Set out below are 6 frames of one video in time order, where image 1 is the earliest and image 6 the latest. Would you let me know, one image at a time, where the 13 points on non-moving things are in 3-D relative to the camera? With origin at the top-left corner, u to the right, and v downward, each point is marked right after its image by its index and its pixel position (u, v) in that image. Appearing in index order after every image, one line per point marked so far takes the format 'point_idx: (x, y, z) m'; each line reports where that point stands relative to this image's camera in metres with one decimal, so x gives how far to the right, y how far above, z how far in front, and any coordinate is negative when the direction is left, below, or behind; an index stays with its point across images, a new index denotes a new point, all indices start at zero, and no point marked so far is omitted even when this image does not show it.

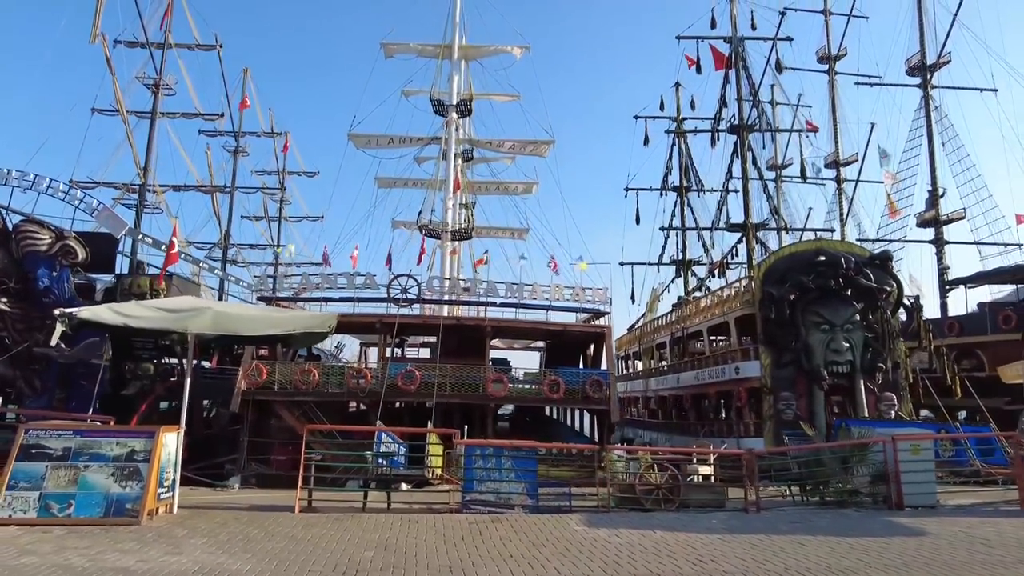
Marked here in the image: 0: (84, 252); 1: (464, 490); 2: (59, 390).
0: (-13.5, +1.2, +19.6) m
1: (-0.6, -3.0, +9.2) m
2: (-14.4, -3.2, +19.5) m
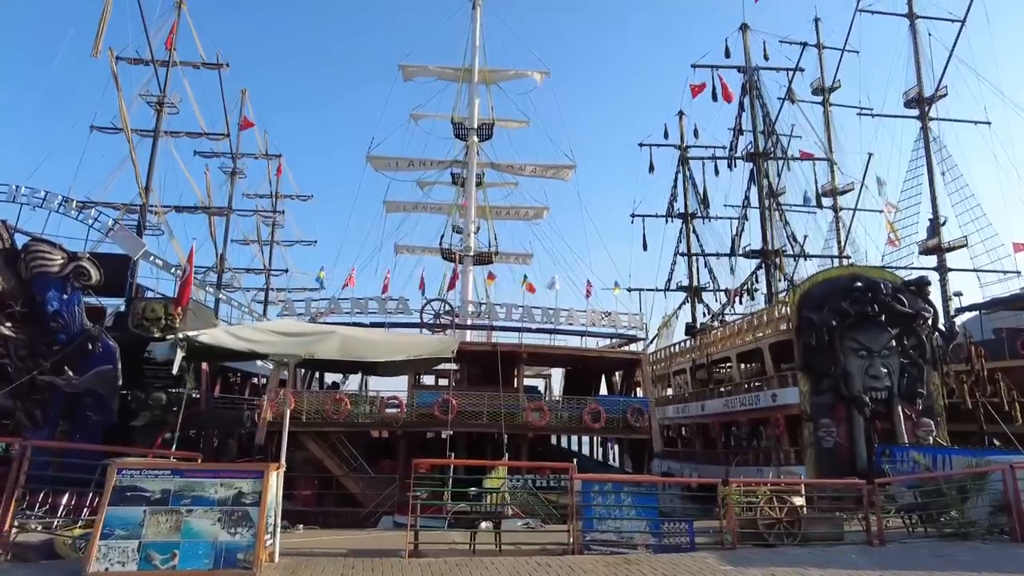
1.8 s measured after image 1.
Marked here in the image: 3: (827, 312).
0: (-12.3, +0.4, +18.5) m
1: (+1.0, -3.3, +8.6) m
2: (-13.3, -3.9, +18.1) m
3: (+9.8, -0.8, +19.3) m
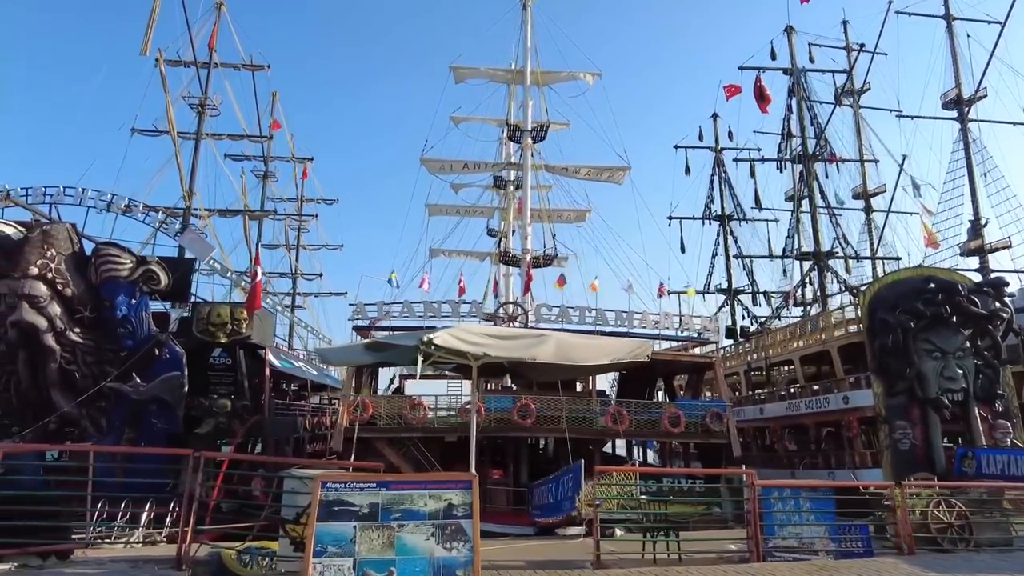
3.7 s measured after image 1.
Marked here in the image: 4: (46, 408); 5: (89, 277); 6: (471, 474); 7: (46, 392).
0: (-10.1, +0.3, +18.1) m
1: (+3.4, -3.3, +8.3) m
2: (-11.0, -4.0, +17.7) m
3: (+12.1, -0.8, +19.1) m
4: (-13.2, -3.4, +17.5) m
5: (-12.0, +0.3, +17.5) m
6: (-0.4, -2.1, +6.9) m
7: (-13.1, -2.9, +17.3) m
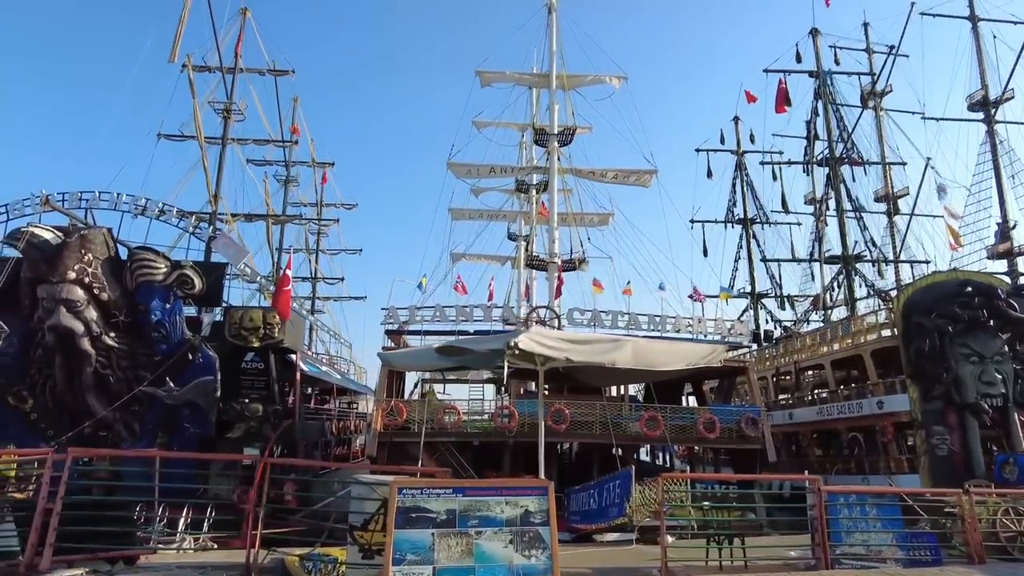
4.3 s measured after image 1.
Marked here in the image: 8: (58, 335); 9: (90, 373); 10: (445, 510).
0: (-9.1, +0.2, +18.1) m
1: (+4.3, -3.4, +8.2) m
2: (-10.1, -4.2, +17.7) m
3: (+13.0, -0.9, +18.9) m
4: (-12.3, -3.5, +17.5) m
5: (-11.0, +0.2, +17.6) m
6: (+0.4, -2.1, +6.8) m
7: (-12.2, -3.0, +17.4) m
8: (-12.4, -1.3, +16.9) m
9: (-11.8, -2.4, +17.2) m
10: (-0.7, -2.3, +6.5) m
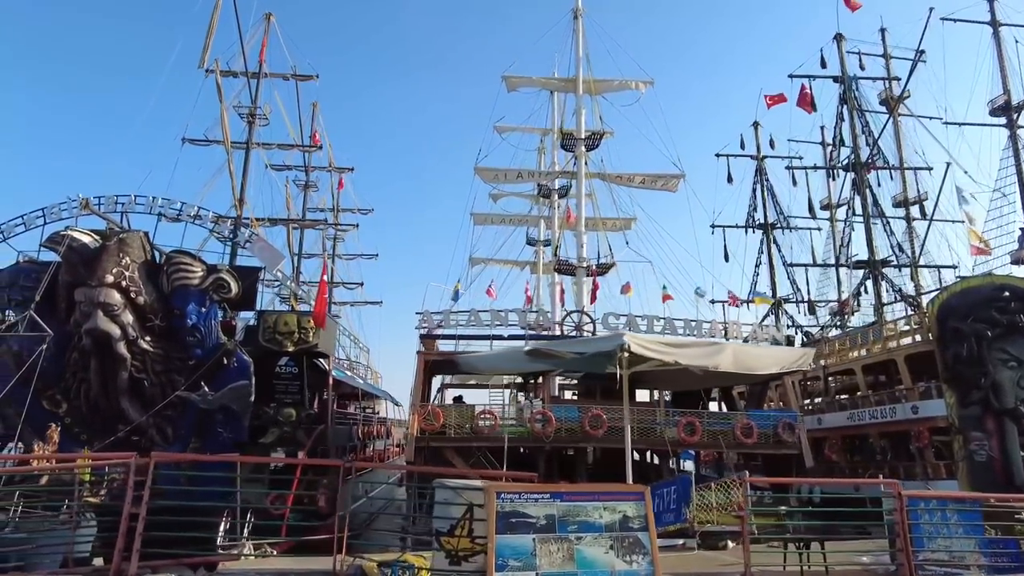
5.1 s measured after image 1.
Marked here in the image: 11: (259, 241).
0: (-8.1, +0.1, +18.1) m
1: (+5.3, -3.4, +8.0) m
2: (-9.0, -4.3, +17.6) m
3: (+14.1, -1.0, +18.8) m
4: (-11.2, -3.6, +17.5) m
5: (-10.0, +0.1, +17.5) m
6: (+1.4, -2.1, +6.7) m
7: (-11.1, -3.1, +17.3) m
8: (-11.4, -1.4, +16.9) m
9: (-10.8, -2.5, +17.2) m
10: (+0.3, -2.3, +6.4) m
11: (-7.4, +1.4, +18.1) m
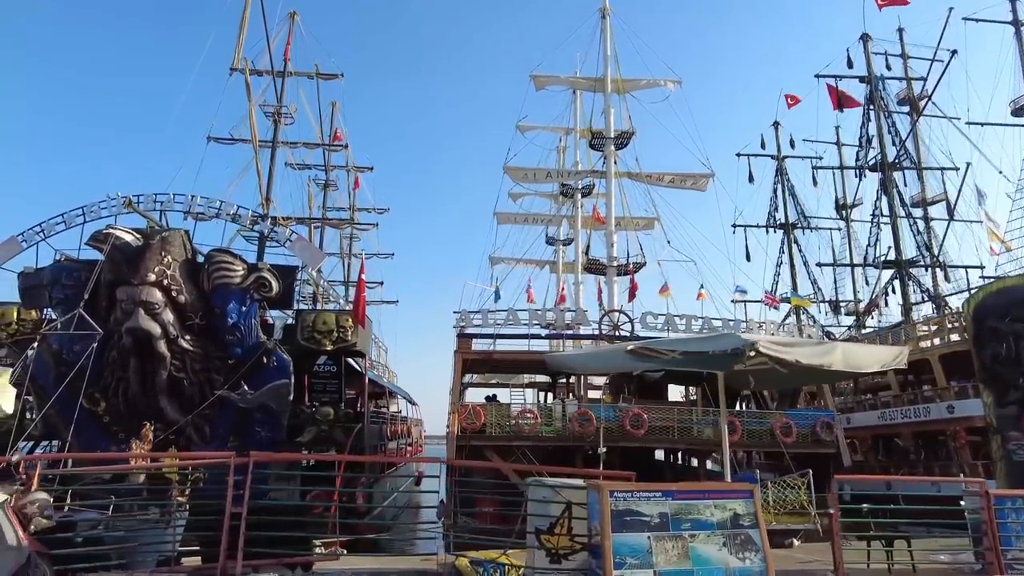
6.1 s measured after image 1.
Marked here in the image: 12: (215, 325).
0: (-6.9, +0.1, +18.1) m
1: (+6.4, -3.4, +8.0) m
2: (-7.9, -4.2, +17.6) m
3: (+15.2, -1.0, +18.8) m
4: (-10.1, -3.6, +17.4) m
5: (-8.8, +0.1, +17.5) m
6: (+2.6, -2.1, +6.7) m
7: (-10.0, -3.1, +17.3) m
8: (-10.2, -1.4, +16.8) m
9: (-9.6, -2.5, +17.2) m
10: (+1.5, -2.3, +6.4) m
11: (-6.3, +1.4, +18.0) m
12: (-8.4, -1.1, +17.5) m
